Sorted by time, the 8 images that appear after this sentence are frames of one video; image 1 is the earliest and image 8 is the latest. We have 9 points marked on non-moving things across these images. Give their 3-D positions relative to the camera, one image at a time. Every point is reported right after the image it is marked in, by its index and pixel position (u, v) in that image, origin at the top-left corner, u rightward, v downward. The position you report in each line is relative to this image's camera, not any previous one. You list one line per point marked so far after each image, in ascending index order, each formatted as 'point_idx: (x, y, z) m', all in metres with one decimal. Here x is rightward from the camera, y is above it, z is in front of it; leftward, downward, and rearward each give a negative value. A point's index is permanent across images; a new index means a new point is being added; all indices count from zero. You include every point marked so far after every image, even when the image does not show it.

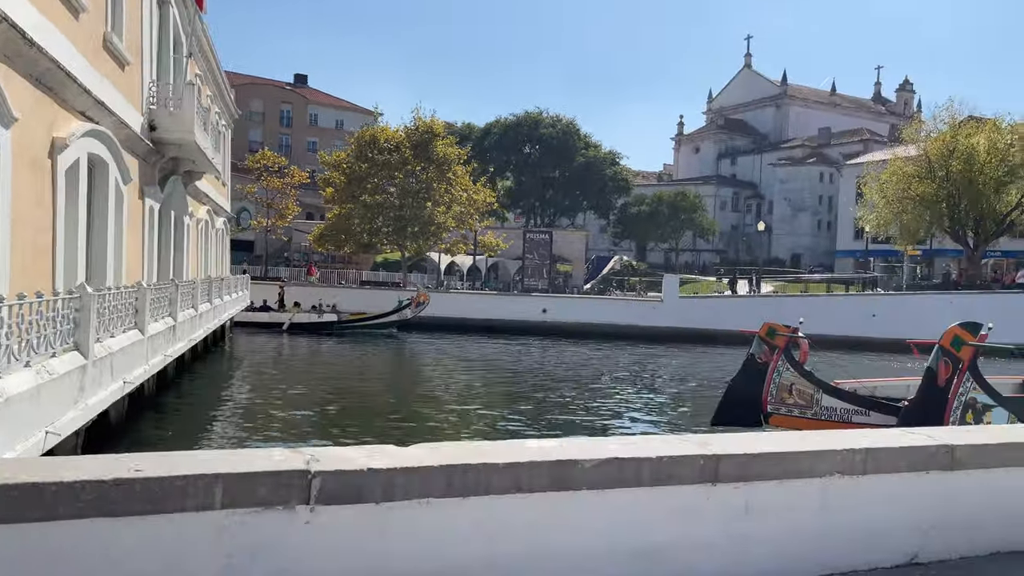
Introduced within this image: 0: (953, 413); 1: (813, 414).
0: (+6.7, -1.9, +12.2) m
1: (+5.8, -2.4, +15.1) m
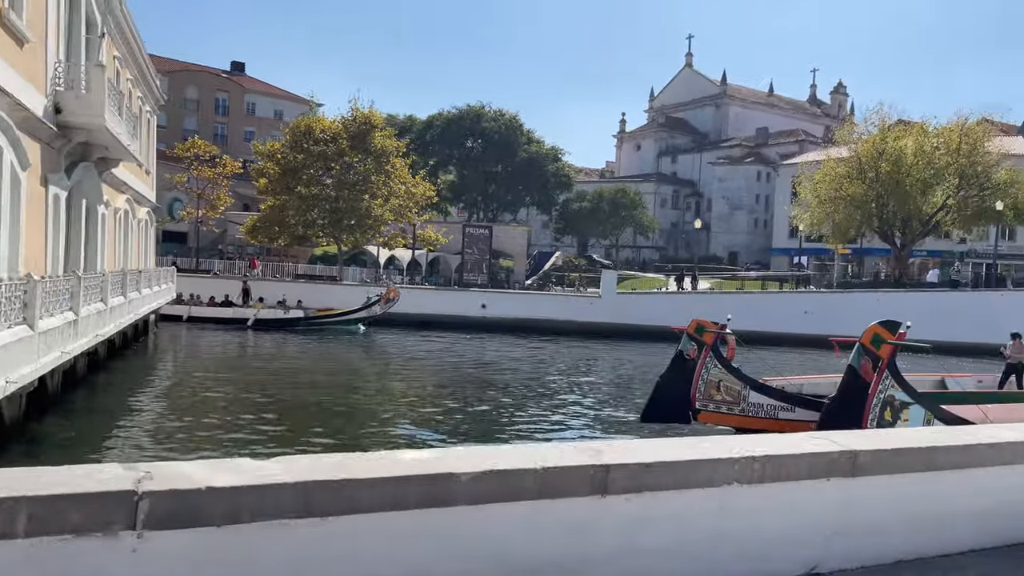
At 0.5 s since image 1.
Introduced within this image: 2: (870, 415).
0: (+5.5, -1.9, +12.4) m
1: (+4.4, -2.3, +15.2) m
2: (+5.5, -2.0, +12.4) m
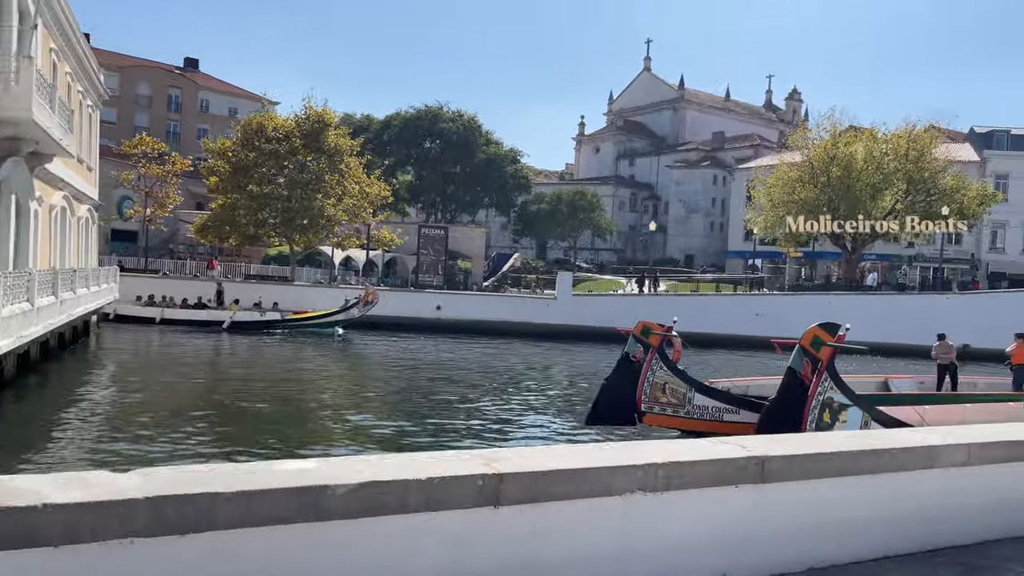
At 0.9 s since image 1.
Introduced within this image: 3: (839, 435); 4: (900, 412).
0: (+4.6, -1.9, +12.4) m
1: (+3.3, -2.4, +15.2) m
2: (+4.6, -2.0, +12.5) m
3: (+2.0, -0.9, +4.9) m
4: (+7.0, -2.2, +14.0) m
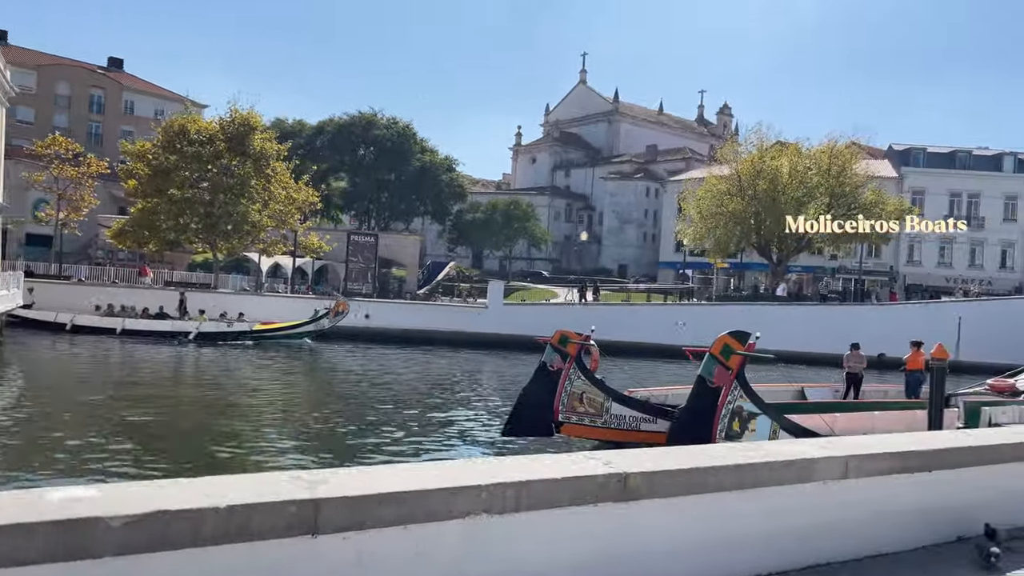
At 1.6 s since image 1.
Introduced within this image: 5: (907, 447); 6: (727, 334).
0: (+3.2, -2.1, +12.4) m
1: (+1.7, -2.5, +15.0) m
2: (+3.2, -2.2, +12.4) m
3: (+1.2, -1.0, +4.7) m
4: (+5.5, -2.4, +14.2) m
5: (+2.6, -1.1, +5.5) m
6: (+3.2, -0.7, +12.0) m
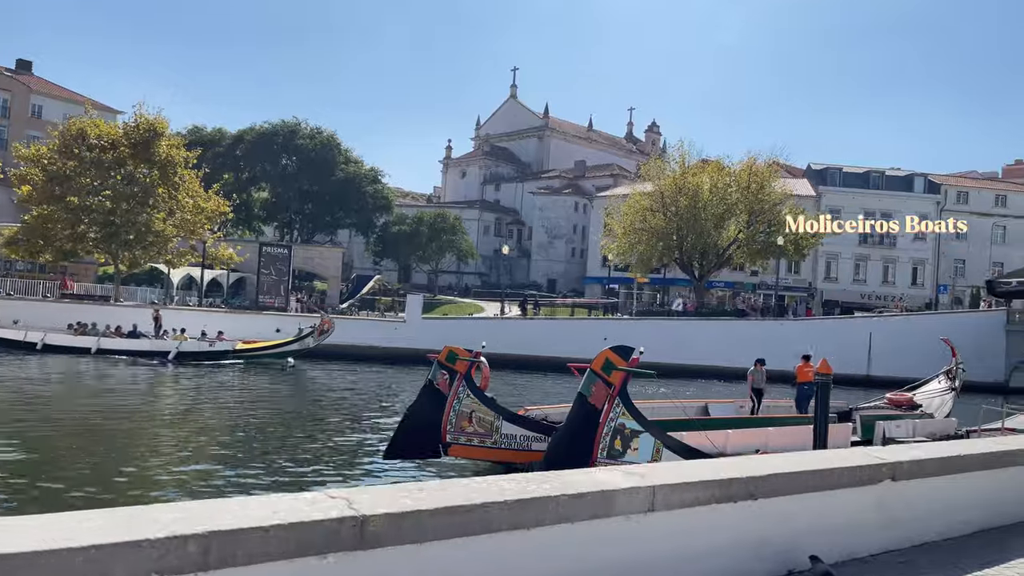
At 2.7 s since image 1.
0: (+1.3, -2.3, +11.9) m
1: (-0.4, -2.8, +14.4) m
2: (+1.3, -2.4, +11.9) m
3: (-0.1, -1.0, +4.1) m
4: (+3.4, -2.6, +13.8) m
5: (+1.3, -1.1, +4.9) m
6: (+1.3, -0.9, +11.5) m
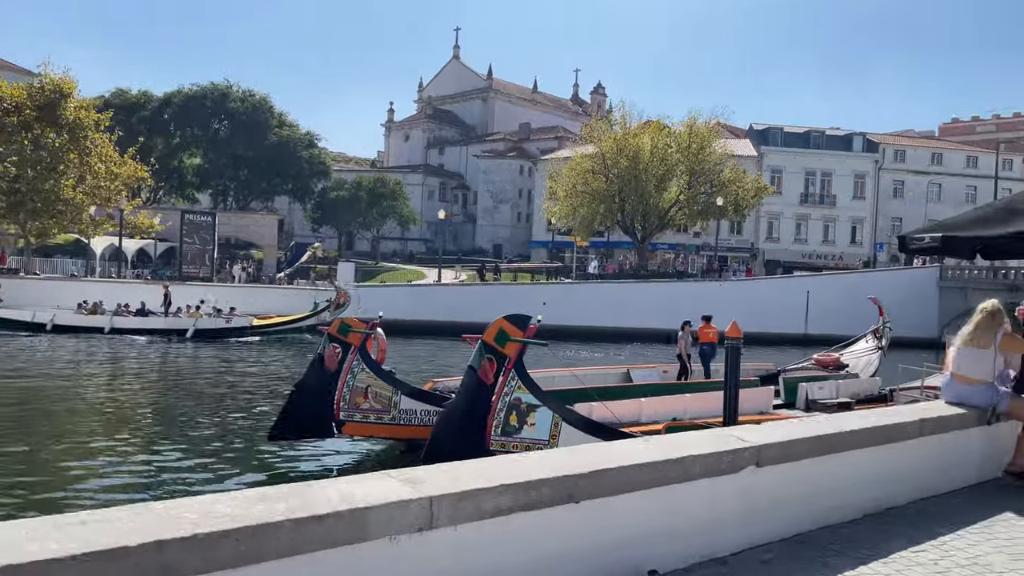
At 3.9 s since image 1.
0: (-0.2, -1.8, +11.0) m
1: (-2.0, -2.2, +13.5) m
2: (-0.3, -1.9, +11.1) m
3: (-1.2, -0.9, +3.1) m
4: (+1.8, -2.0, +13.1) m
5: (+0.1, -0.9, +4.1) m
6: (-0.2, -0.4, +10.6) m
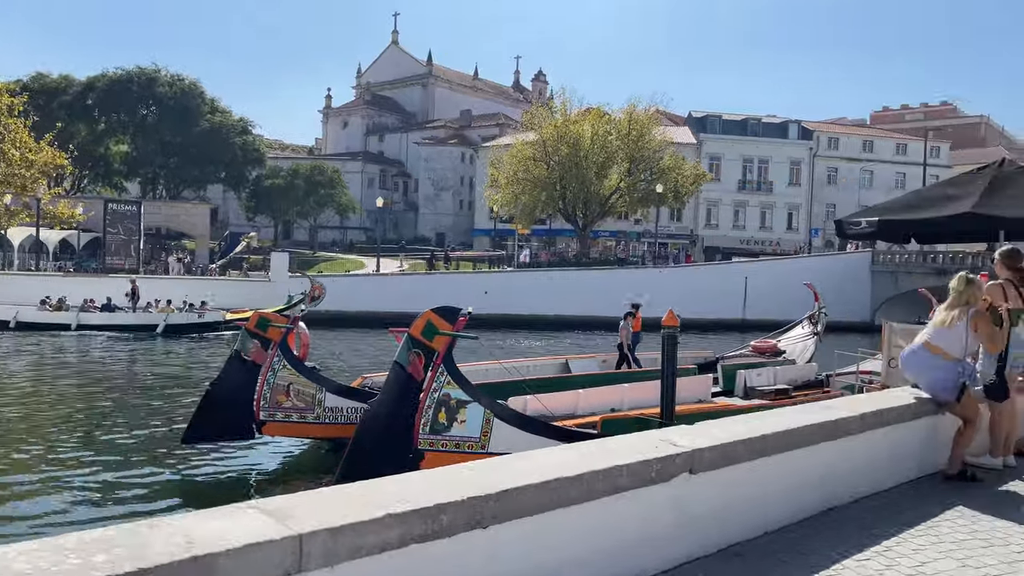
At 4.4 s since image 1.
0: (-1.1, -1.6, +10.4) m
1: (-3.1, -2.1, +12.7) m
2: (-1.2, -1.7, +10.5) m
3: (-1.6, -0.9, +2.5) m
4: (+0.7, -1.8, +12.6) m
5: (-0.3, -0.9, +3.5) m
6: (-1.1, -0.3, +10.0) m
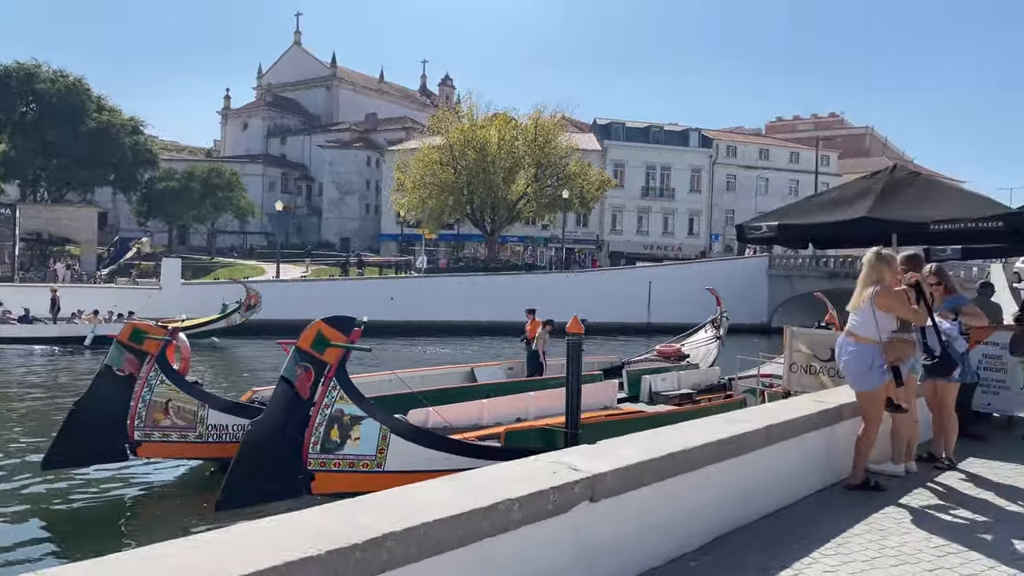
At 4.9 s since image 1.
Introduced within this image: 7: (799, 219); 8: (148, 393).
0: (-2.4, -1.7, +9.7) m
1: (-4.6, -2.2, +11.8) m
2: (-2.4, -1.8, +9.8) m
3: (-2.0, -0.9, +1.8) m
4: (-0.8, -1.9, +12.1) m
5: (-0.8, -1.0, +2.9) m
6: (-2.3, -0.4, +9.3) m
7: (+3.9, +0.9, +10.7) m
8: (-5.3, -1.5, +11.9) m
